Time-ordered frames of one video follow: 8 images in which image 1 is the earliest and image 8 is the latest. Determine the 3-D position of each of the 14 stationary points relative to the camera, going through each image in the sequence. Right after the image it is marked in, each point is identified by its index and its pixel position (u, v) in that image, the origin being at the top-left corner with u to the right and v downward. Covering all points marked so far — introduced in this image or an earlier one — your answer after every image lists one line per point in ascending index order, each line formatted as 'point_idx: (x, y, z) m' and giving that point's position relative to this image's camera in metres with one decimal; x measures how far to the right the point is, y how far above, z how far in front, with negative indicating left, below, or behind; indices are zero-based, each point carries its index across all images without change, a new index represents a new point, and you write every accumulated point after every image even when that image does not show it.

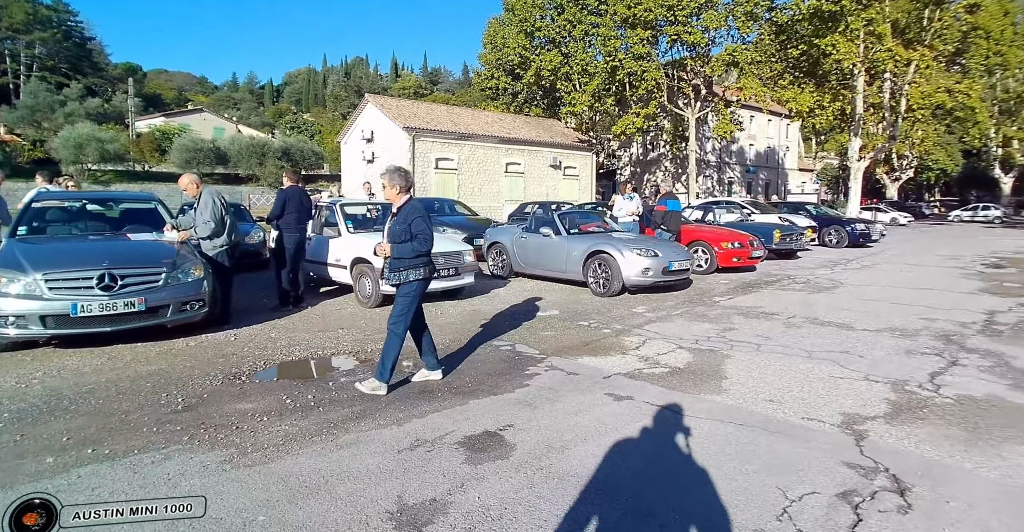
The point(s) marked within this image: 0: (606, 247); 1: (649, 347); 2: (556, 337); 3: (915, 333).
0: (+1.5, +0.3, +9.1) m
1: (+1.5, -0.9, +6.0) m
2: (+0.6, -0.8, +6.7) m
3: (+4.8, -0.8, +6.4) m
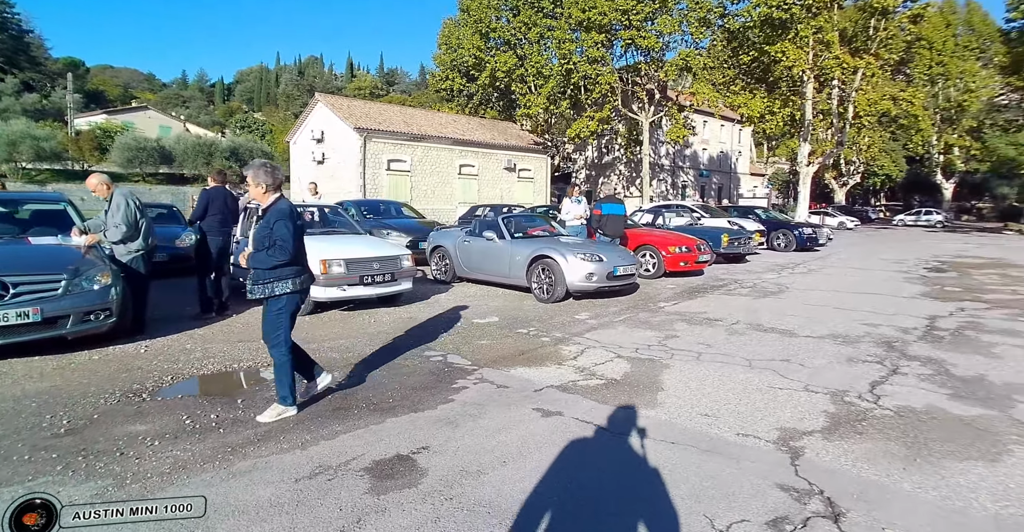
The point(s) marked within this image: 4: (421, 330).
0: (+0.6, +0.2, +8.8) m
1: (+0.8, -1.0, +5.7) m
2: (-0.2, -0.9, +6.3) m
3: (+4.0, -0.9, +6.3) m
4: (-1.2, -0.8, +7.0) m
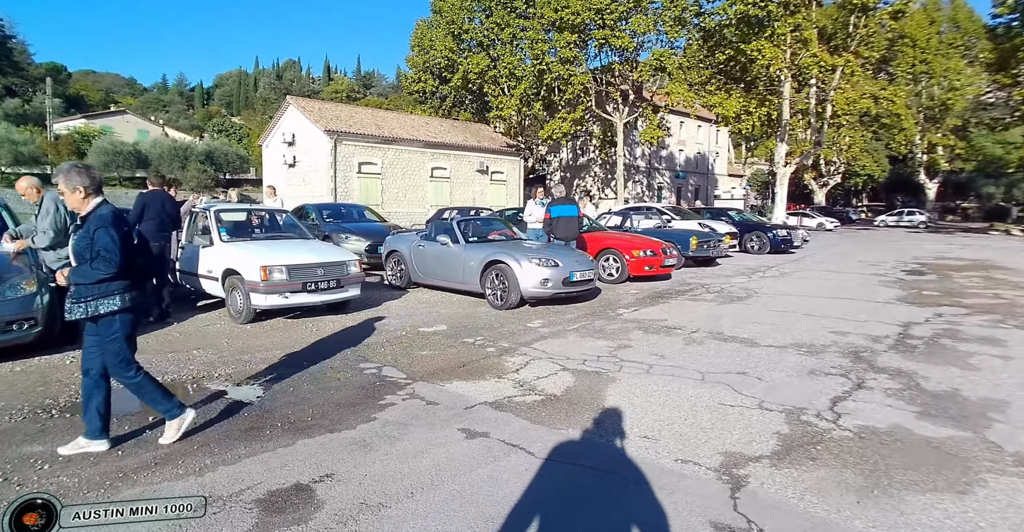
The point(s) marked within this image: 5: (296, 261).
0: (-0.1, +0.1, +8.4) m
1: (+0.2, -1.0, +5.3) m
2: (-0.8, -0.9, +5.8) m
3: (+3.4, -0.9, +6.0) m
4: (-1.8, -0.8, +6.5) m
5: (-2.7, +0.1, +6.9) m
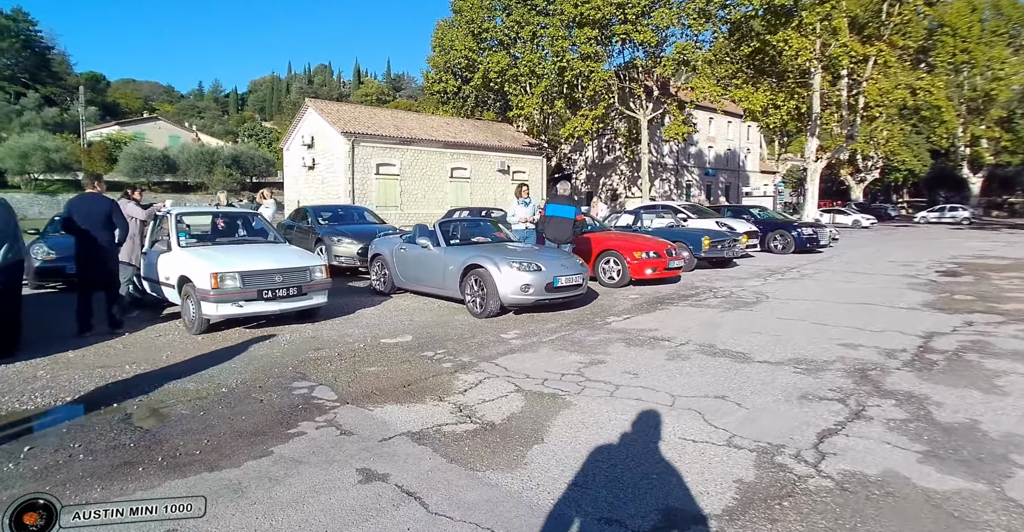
0: (-0.4, +0.1, +7.8) m
1: (-0.3, -1.1, +4.7) m
2: (-1.3, -1.0, +5.3) m
3: (+3.0, -1.0, +5.2) m
4: (-2.2, -0.9, +6.0) m
5: (-3.1, 0.0, +6.5) m
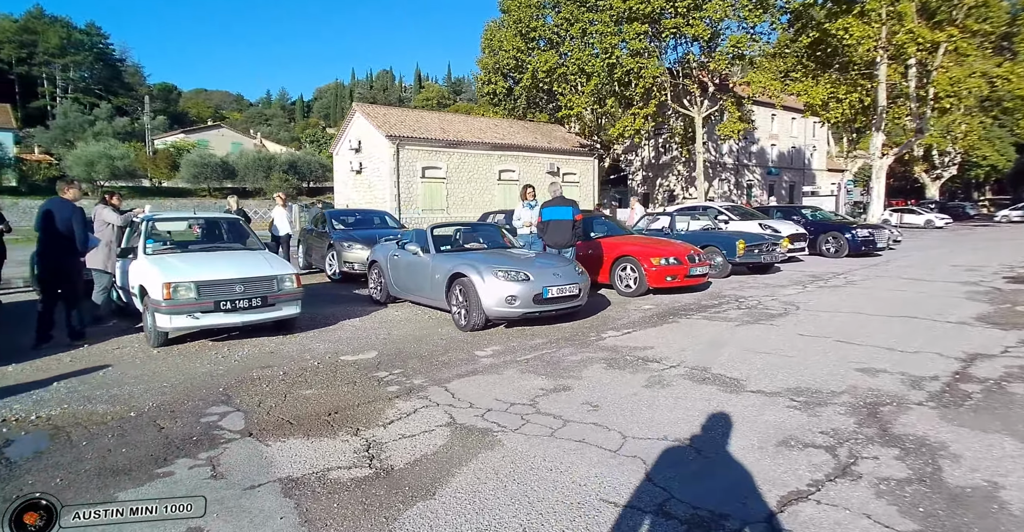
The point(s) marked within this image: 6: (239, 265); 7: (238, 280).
0: (-0.6, 0.0, +7.2) m
1: (-0.8, -1.2, +4.1) m
2: (-1.7, -1.1, +4.8) m
3: (+2.5, -1.1, +4.3) m
4: (-2.5, -1.0, +5.7) m
5: (-3.4, -0.1, +6.2) m
6: (-3.3, 0.0, +6.6) m
7: (-3.2, -0.2, +6.4) m
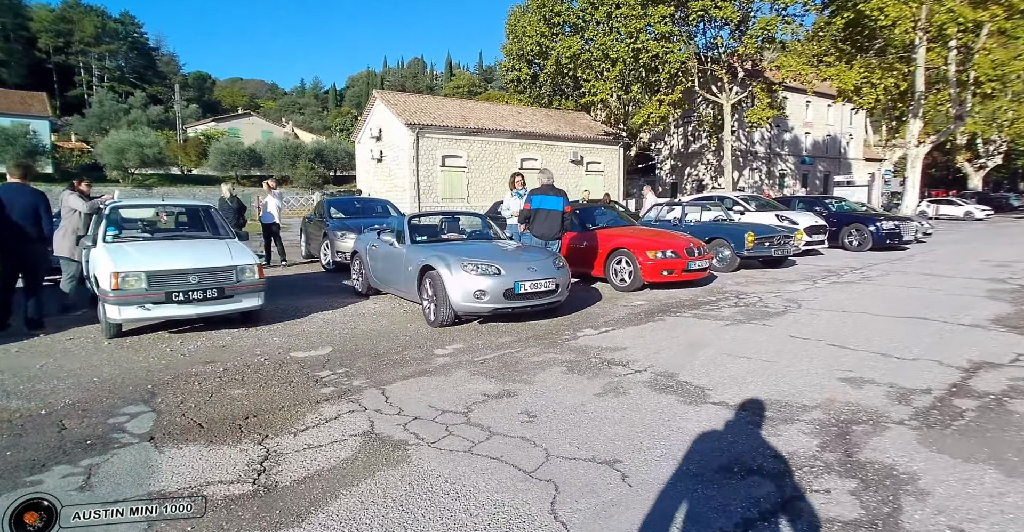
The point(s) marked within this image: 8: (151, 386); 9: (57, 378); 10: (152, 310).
0: (-1.0, +0.1, +6.9) m
1: (-1.3, -1.1, +3.8) m
2: (-2.2, -1.1, +4.6) m
3: (+2.0, -1.1, +3.8) m
4: (-3.0, -0.9, +5.4) m
5: (-3.8, 0.0, +6.0) m
6: (-3.6, +0.1, +6.4) m
7: (-3.6, -0.1, +6.1) m
8: (-3.2, -1.0, +4.7) m
9: (-4.1, -1.0, +5.0) m
10: (-3.9, -0.5, +5.9) m
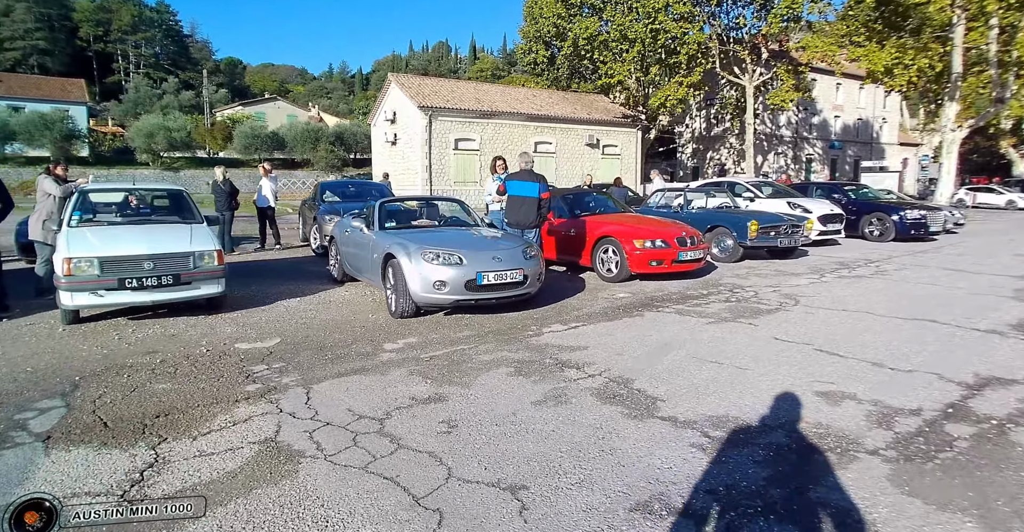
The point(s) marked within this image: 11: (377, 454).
0: (-1.3, +0.2, +6.5) m
1: (-1.8, -1.1, +3.5) m
2: (-2.7, -1.0, +4.3) m
3: (+1.4, -1.1, +3.4) m
4: (-3.4, -0.8, +5.2) m
5: (-4.2, +0.2, +5.8) m
6: (-4.0, +0.3, +6.2) m
7: (-4.0, +0.1, +5.9) m
8: (-3.6, -0.9, +4.5) m
9: (-4.5, -0.9, +4.8) m
10: (-4.3, -0.3, +5.7) m
11: (-0.8, -1.1, +3.2) m
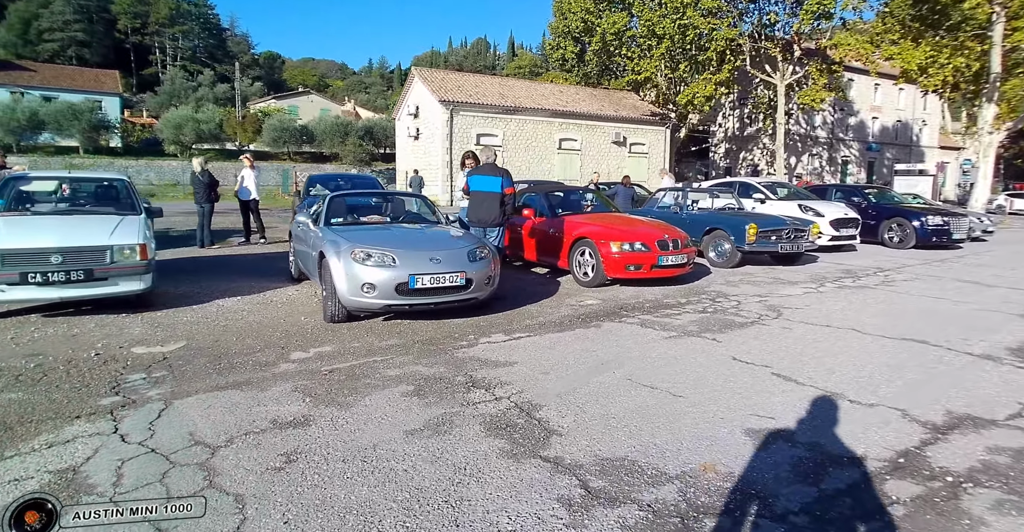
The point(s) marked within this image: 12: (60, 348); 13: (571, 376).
0: (-2.0, +0.2, +6.0) m
1: (-2.7, -1.1, +3.1) m
2: (-3.5, -1.0, +3.9) m
3: (+0.6, -1.1, +2.7) m
4: (-4.2, -0.7, +4.9) m
5: (-4.9, +0.2, +5.4) m
6: (-4.7, +0.4, +5.8) m
7: (-4.6, +0.2, +5.6) m
8: (-4.4, -0.9, +4.2) m
9: (-5.3, -0.8, +4.5) m
10: (-5.0, -0.3, +5.4) m
11: (-1.6, -1.1, +2.7) m
12: (-4.0, -0.7, +5.0) m
13: (+0.5, -0.9, +4.5) m
